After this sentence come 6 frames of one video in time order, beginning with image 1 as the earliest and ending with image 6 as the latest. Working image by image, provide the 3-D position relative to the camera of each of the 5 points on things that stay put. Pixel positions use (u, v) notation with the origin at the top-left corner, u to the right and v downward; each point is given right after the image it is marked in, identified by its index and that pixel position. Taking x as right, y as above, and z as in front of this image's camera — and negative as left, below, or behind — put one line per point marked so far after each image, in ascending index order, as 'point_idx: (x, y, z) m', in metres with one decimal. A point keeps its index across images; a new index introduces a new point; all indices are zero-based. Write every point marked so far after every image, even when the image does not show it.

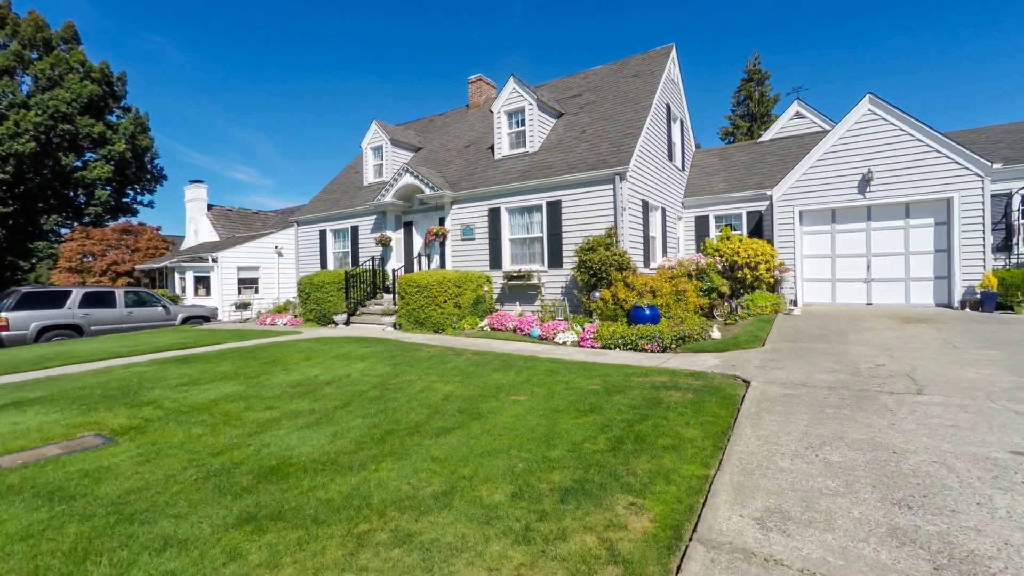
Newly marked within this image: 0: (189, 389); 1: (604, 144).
0: (-4.8, -1.5, +6.5) m
1: (+2.7, +4.3, +13.1) m
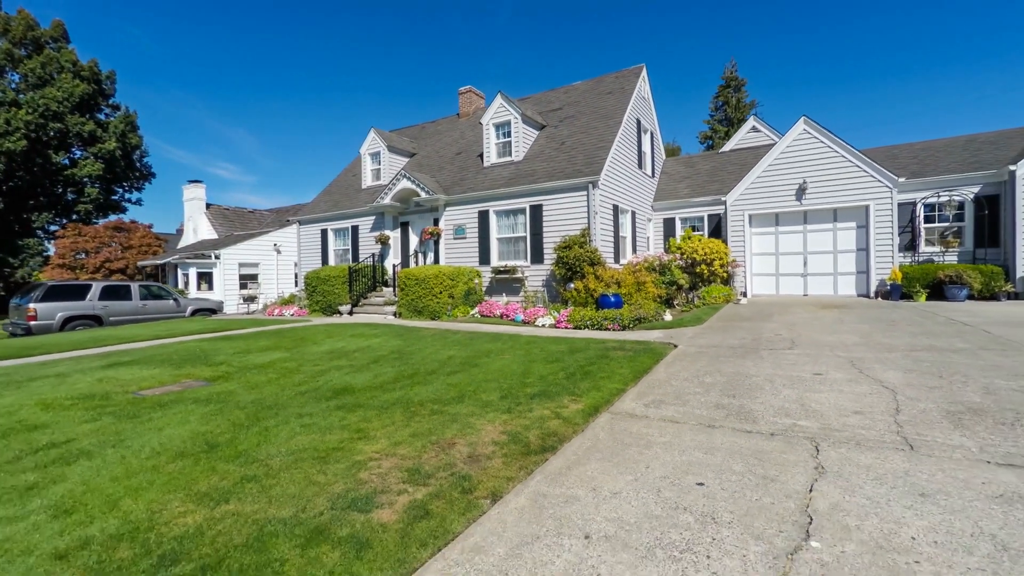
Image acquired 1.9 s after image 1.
0: (-5.0, -1.2, +8.3) m
1: (+2.3, +4.5, +15.0) m
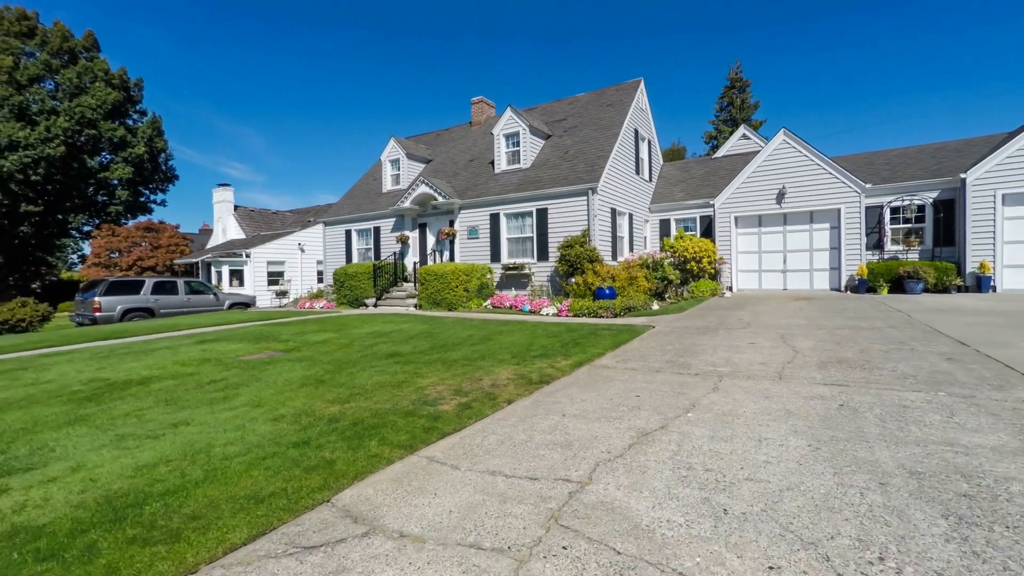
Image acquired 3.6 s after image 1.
0: (-4.8, -1.1, +10.2) m
1: (+2.6, +4.7, +16.7) m
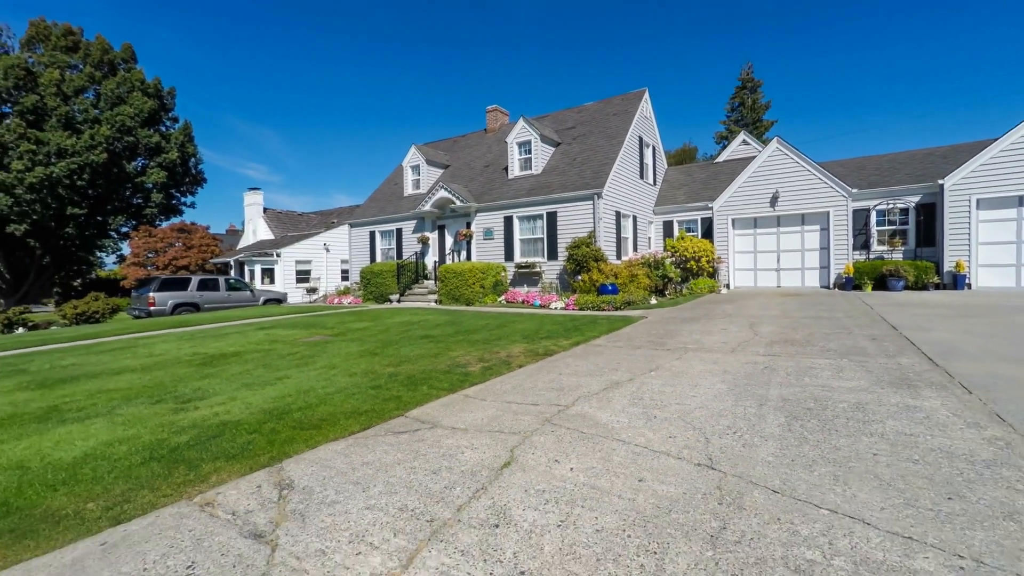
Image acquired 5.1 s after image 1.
0: (-4.5, -0.9, +11.8) m
1: (+3.1, +4.8, +18.1) m
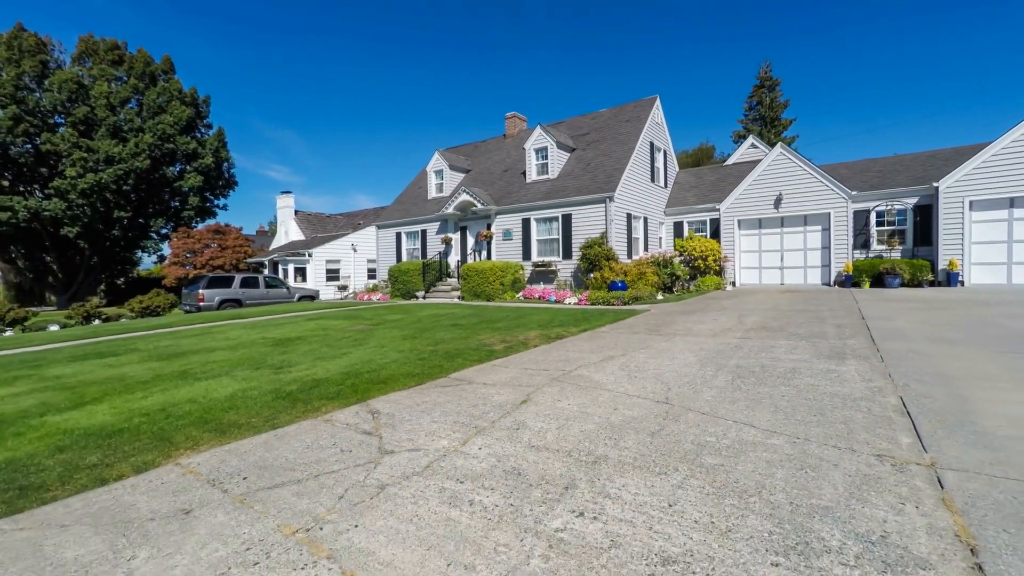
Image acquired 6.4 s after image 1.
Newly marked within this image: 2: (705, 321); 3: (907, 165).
0: (-4.0, -0.8, +13.3) m
1: (+3.9, +4.9, +19.3) m
2: (+4.0, -0.7, +9.3) m
3: (+15.9, +4.9, +17.8) m
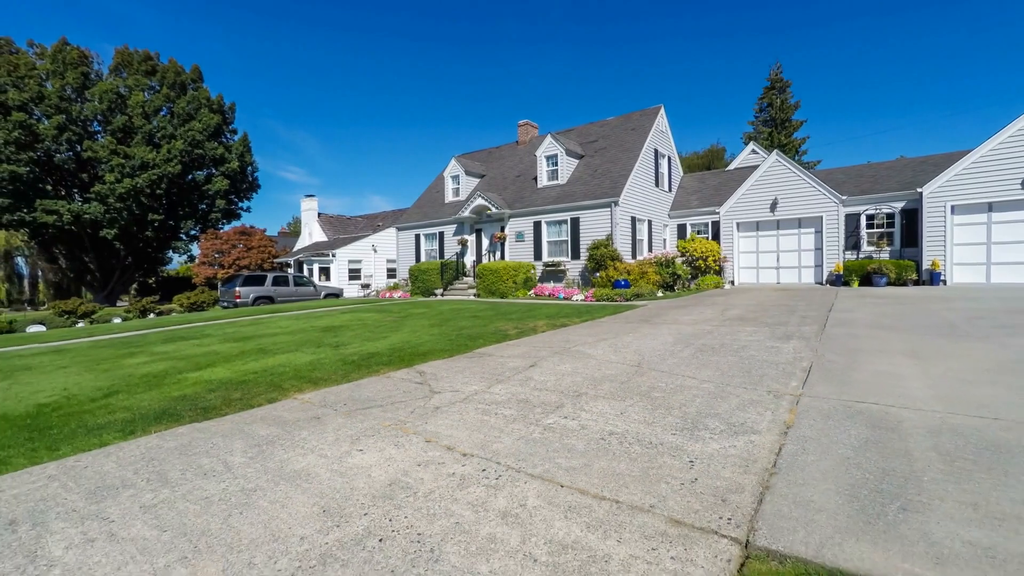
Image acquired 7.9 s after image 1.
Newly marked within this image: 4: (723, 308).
0: (-3.6, -0.7, +14.9) m
1: (+4.4, +5.0, +20.7) m
2: (+4.3, -0.6, +10.7) m
3: (+16.4, +5.0, +18.8) m
4: (+5.4, -0.5, +11.2) m
